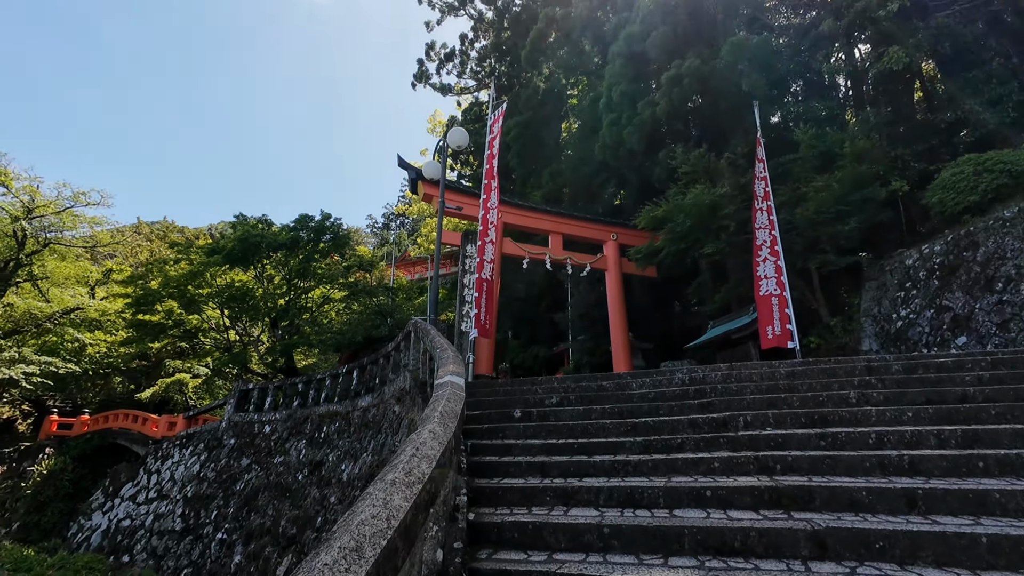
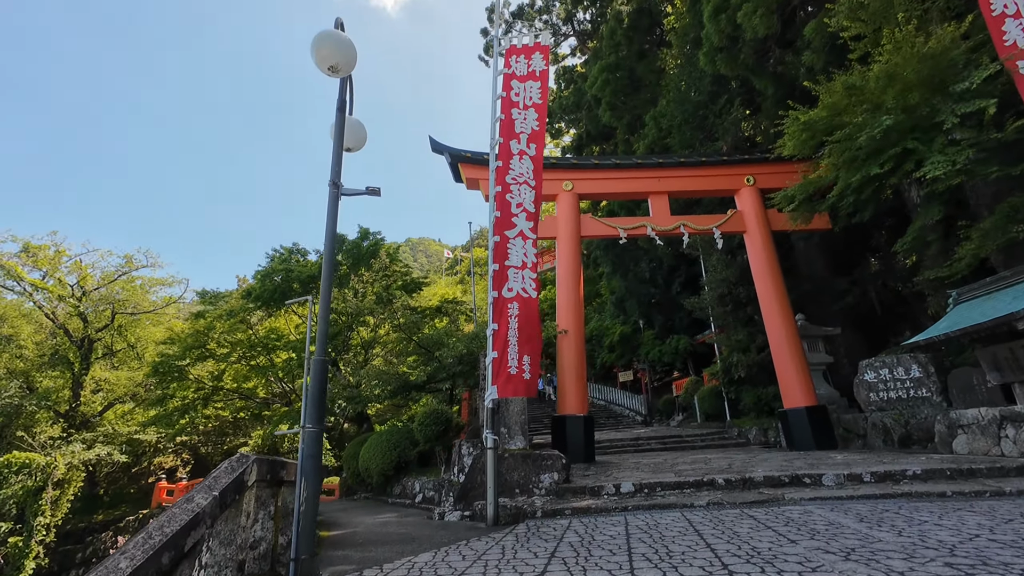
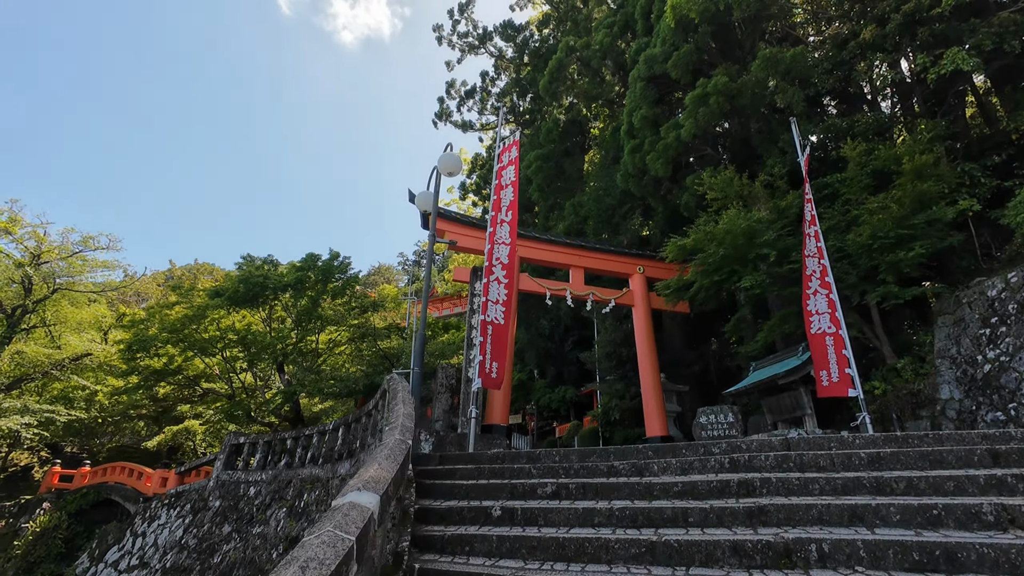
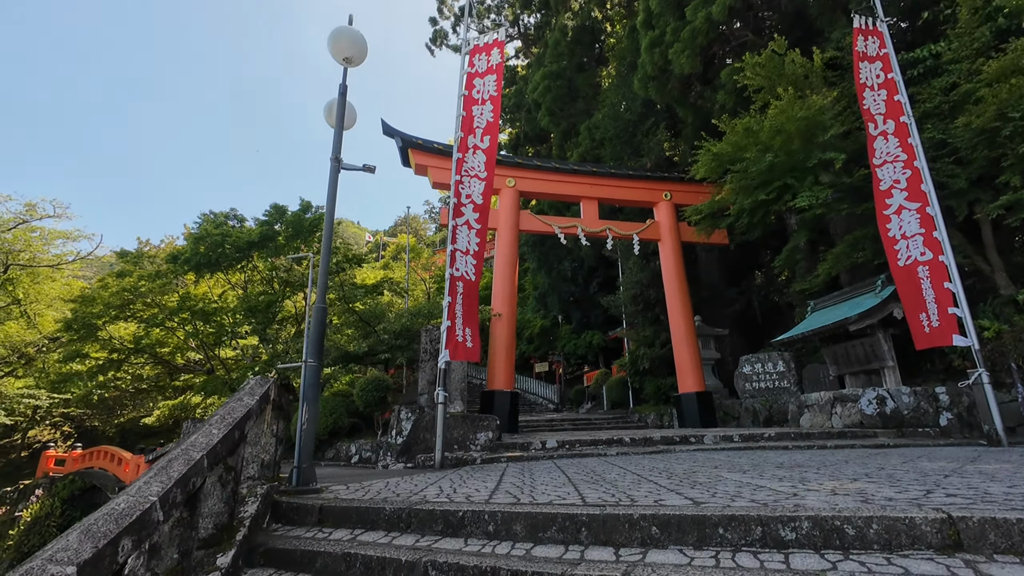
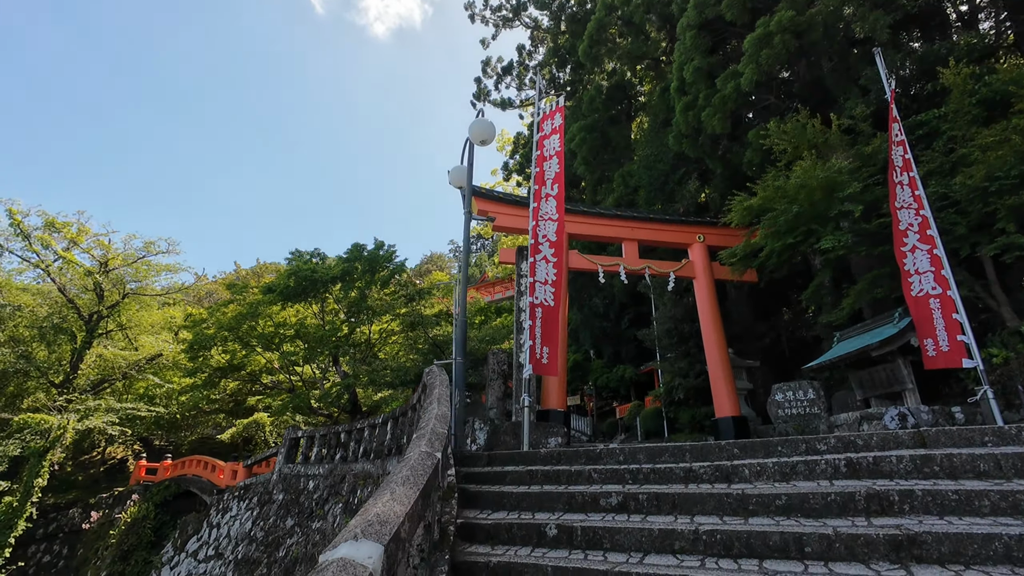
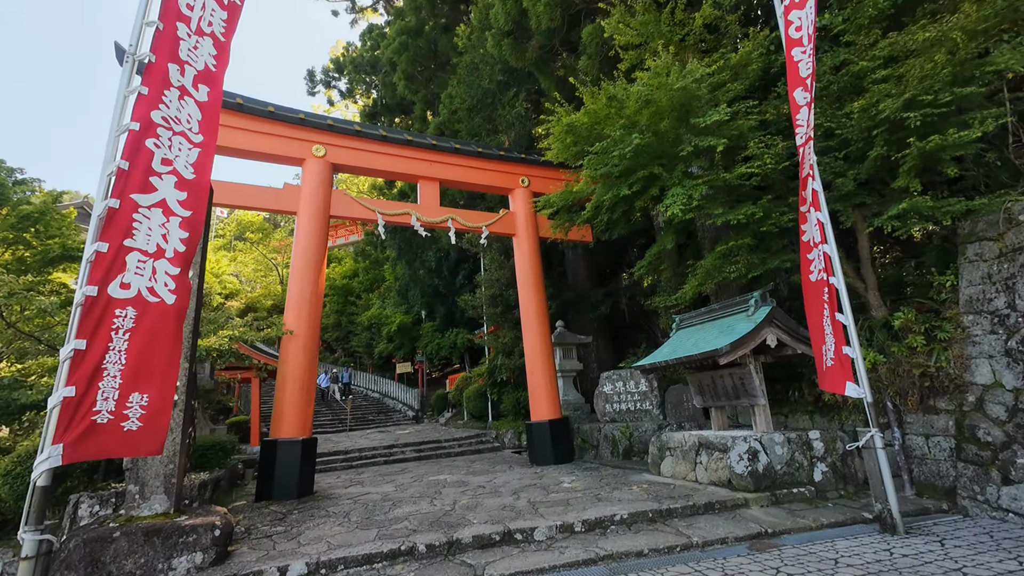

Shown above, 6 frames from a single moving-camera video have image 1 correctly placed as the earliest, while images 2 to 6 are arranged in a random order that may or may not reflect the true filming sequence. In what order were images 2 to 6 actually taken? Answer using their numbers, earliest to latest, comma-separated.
3, 5, 4, 2, 6
